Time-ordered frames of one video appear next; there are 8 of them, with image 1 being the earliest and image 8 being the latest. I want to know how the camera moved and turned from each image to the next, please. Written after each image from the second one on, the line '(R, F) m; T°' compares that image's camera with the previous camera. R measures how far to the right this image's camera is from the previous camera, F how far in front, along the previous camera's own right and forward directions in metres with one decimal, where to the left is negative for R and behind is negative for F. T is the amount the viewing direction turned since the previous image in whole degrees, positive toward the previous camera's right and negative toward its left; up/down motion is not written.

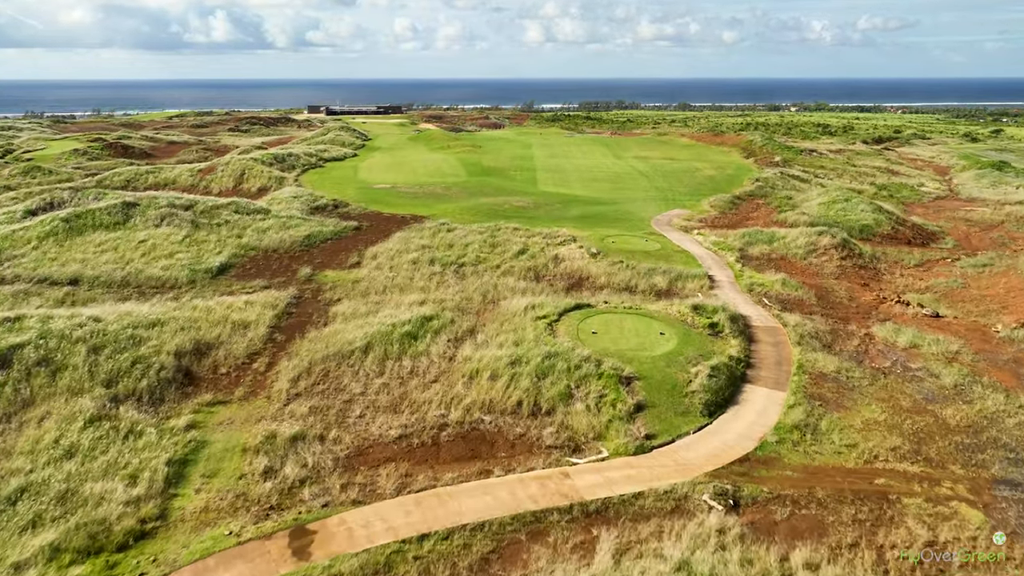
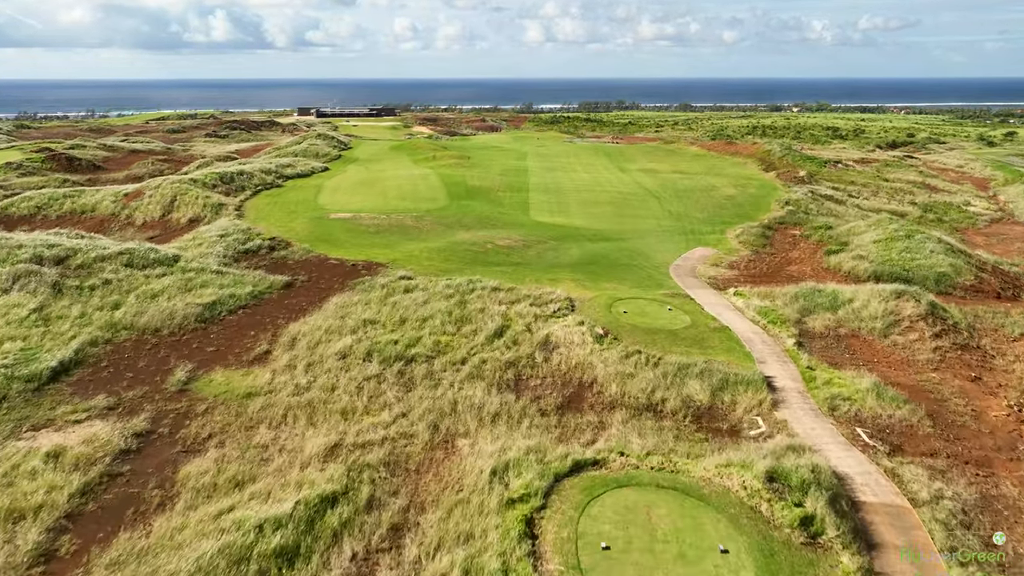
(+0.6, +5.9) m; 0°
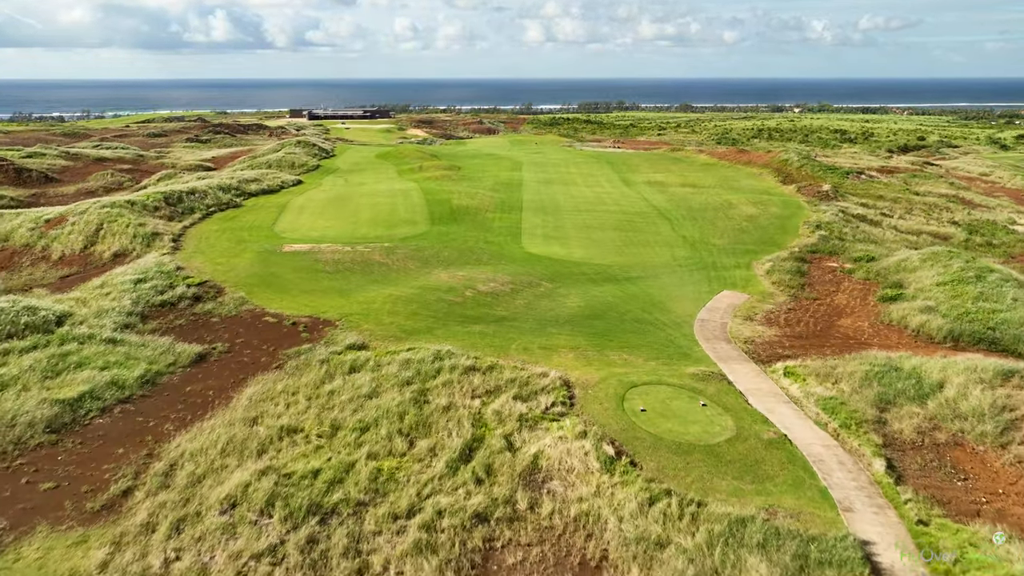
(+0.4, +4.5) m; 0°
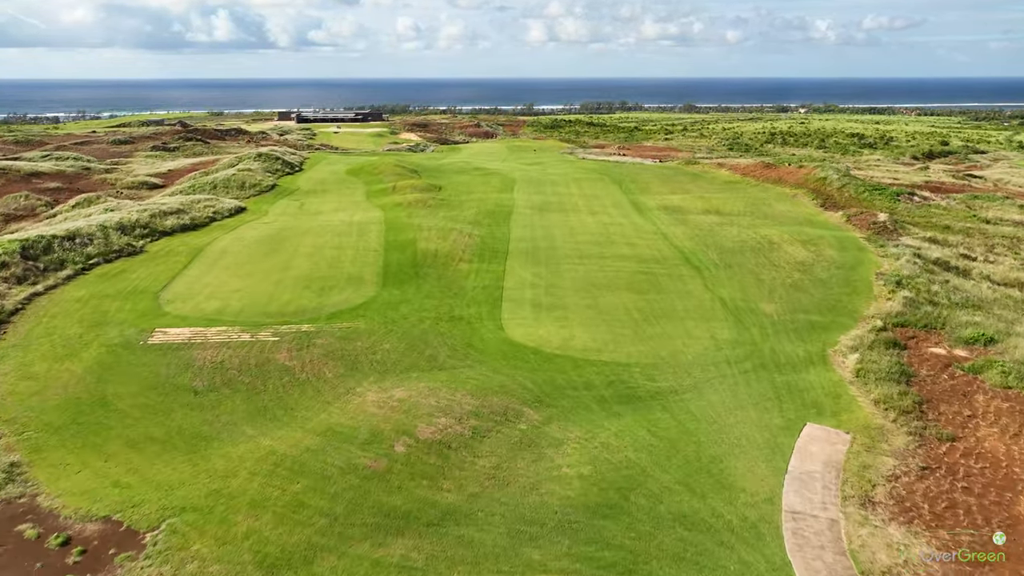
(+0.8, +7.6) m; 0°
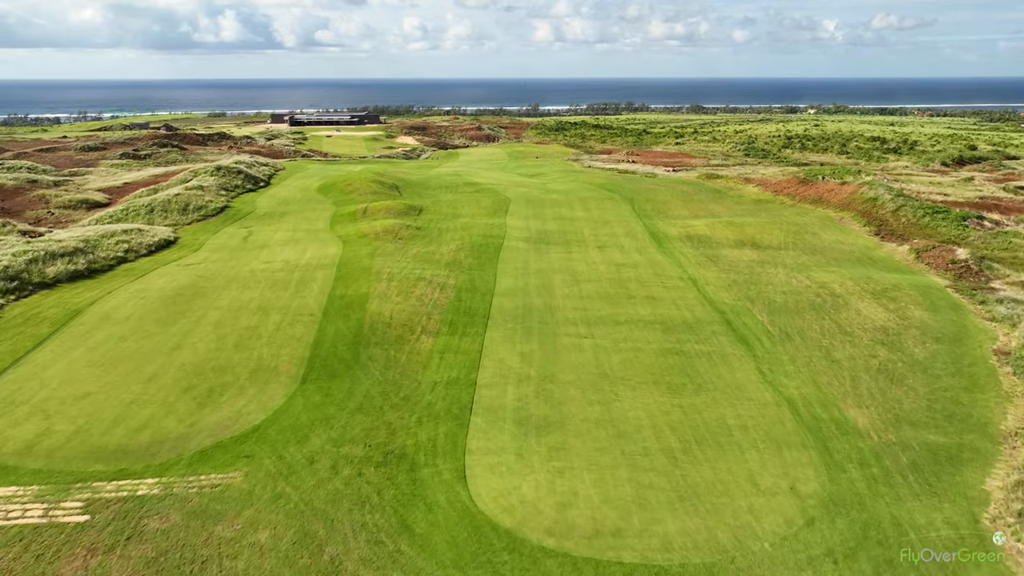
(+0.7, +6.7) m; 0°
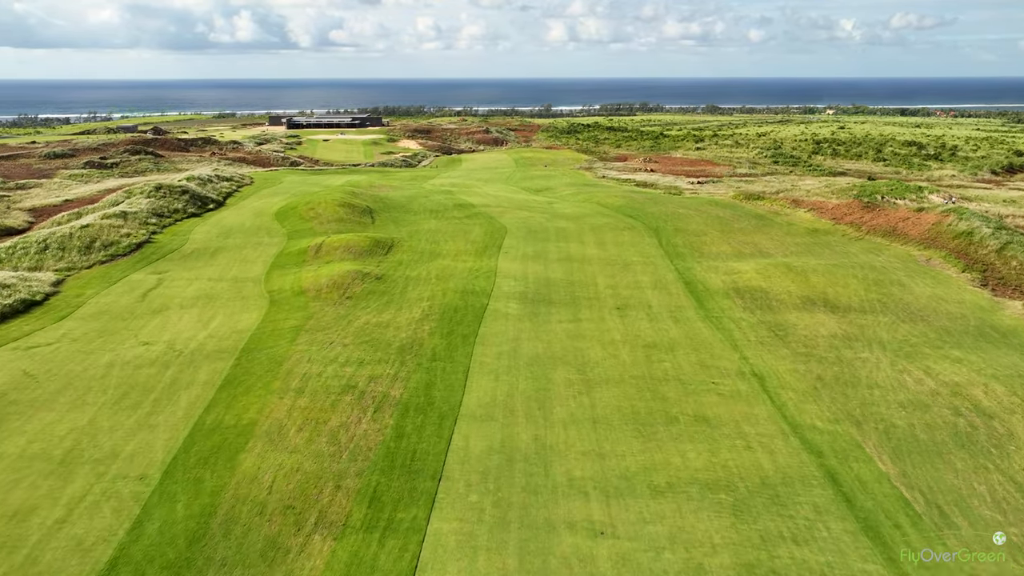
(+0.8, +7.9) m; -1°
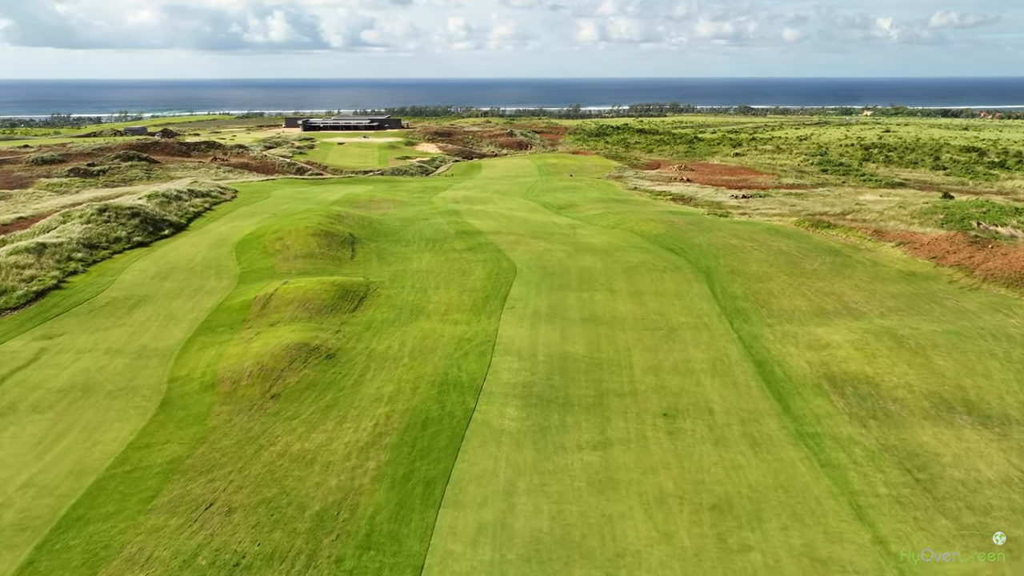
(+0.6, +7.0) m; -2°
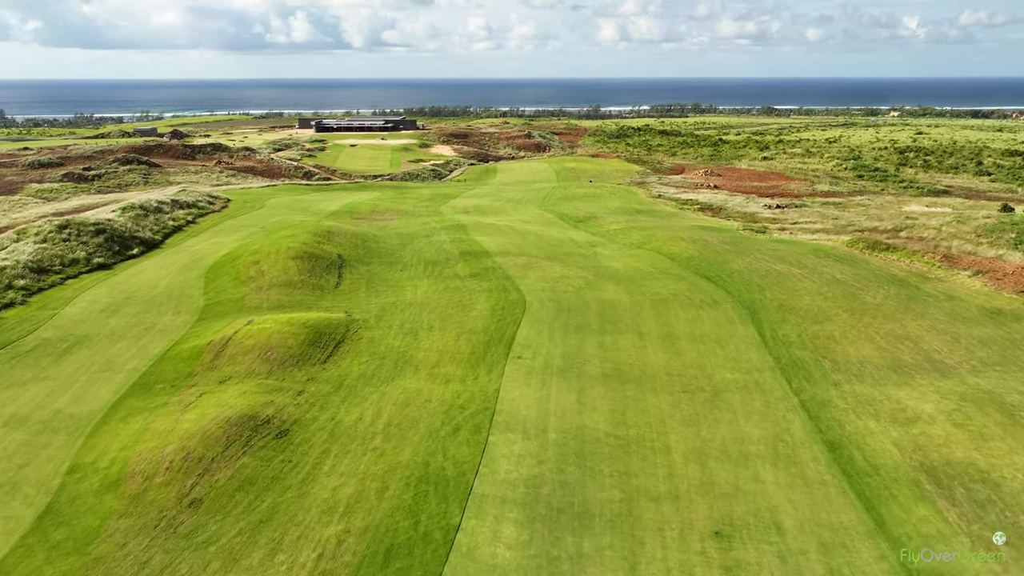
(+0.3, +4.0) m; -2°
